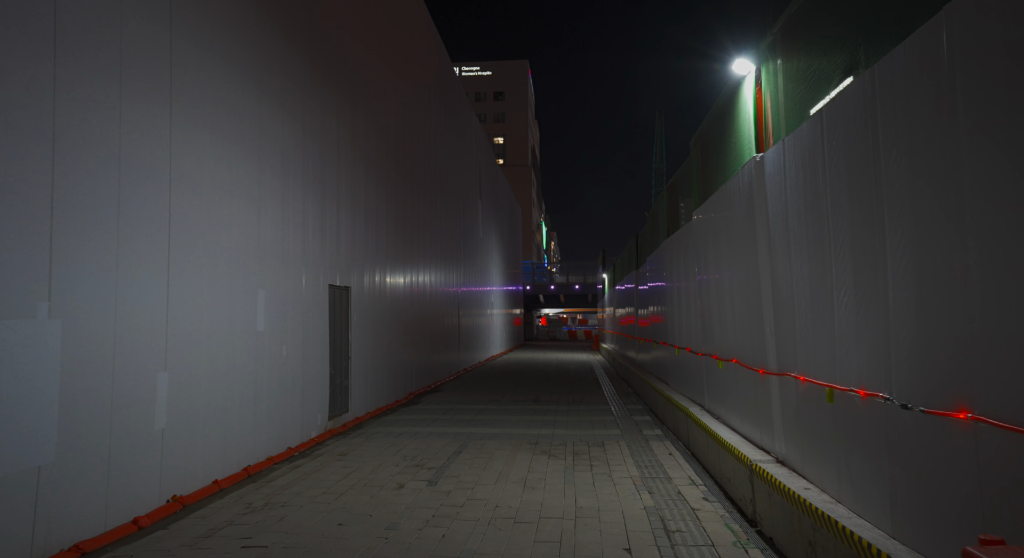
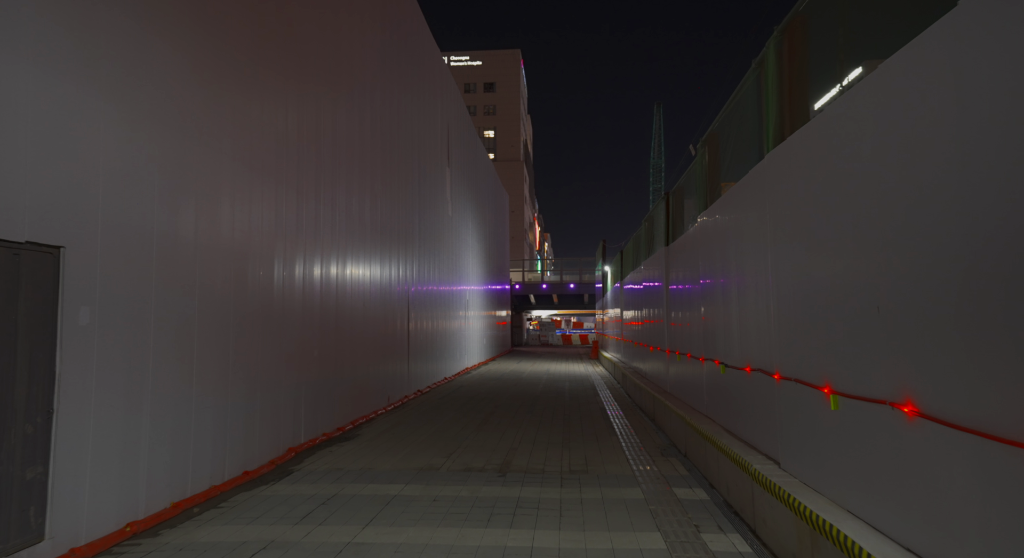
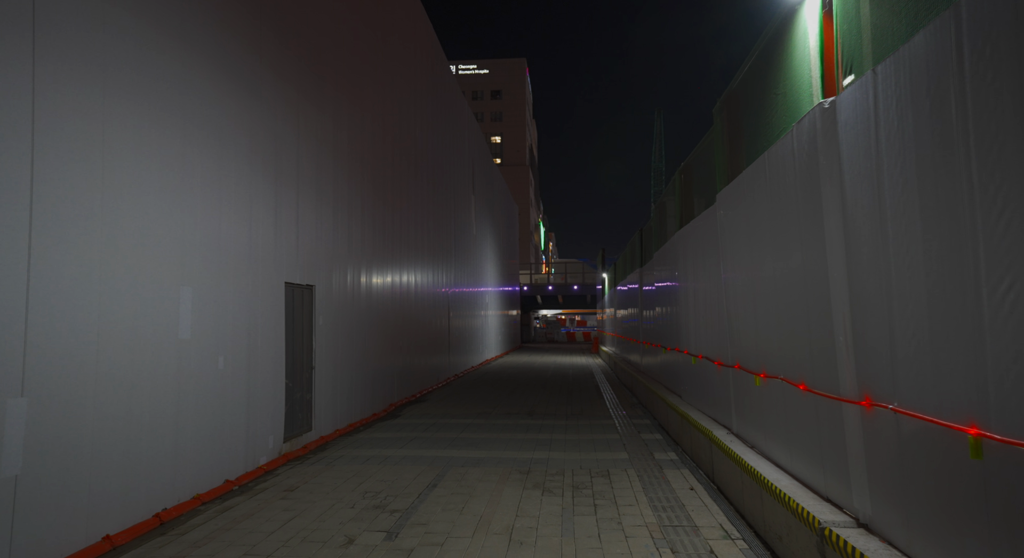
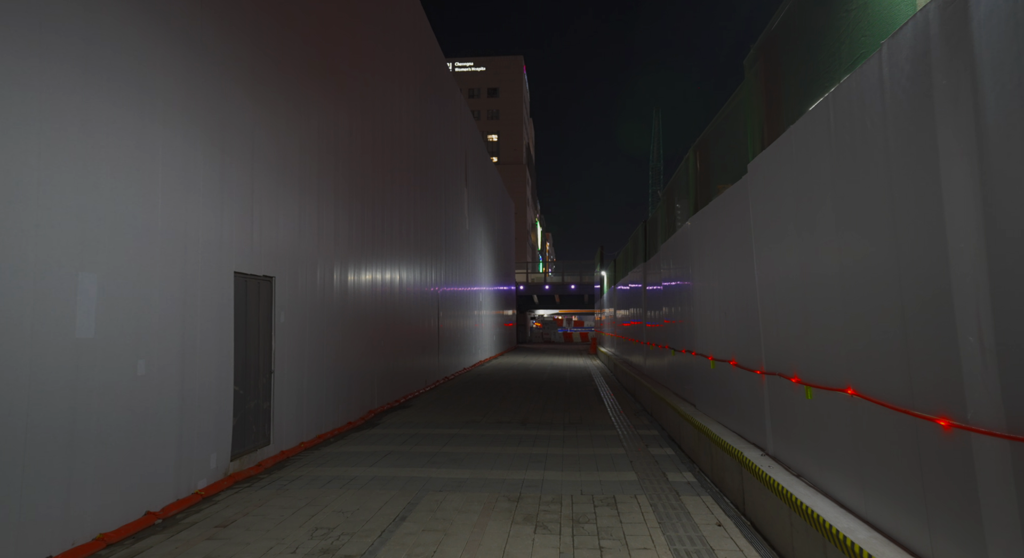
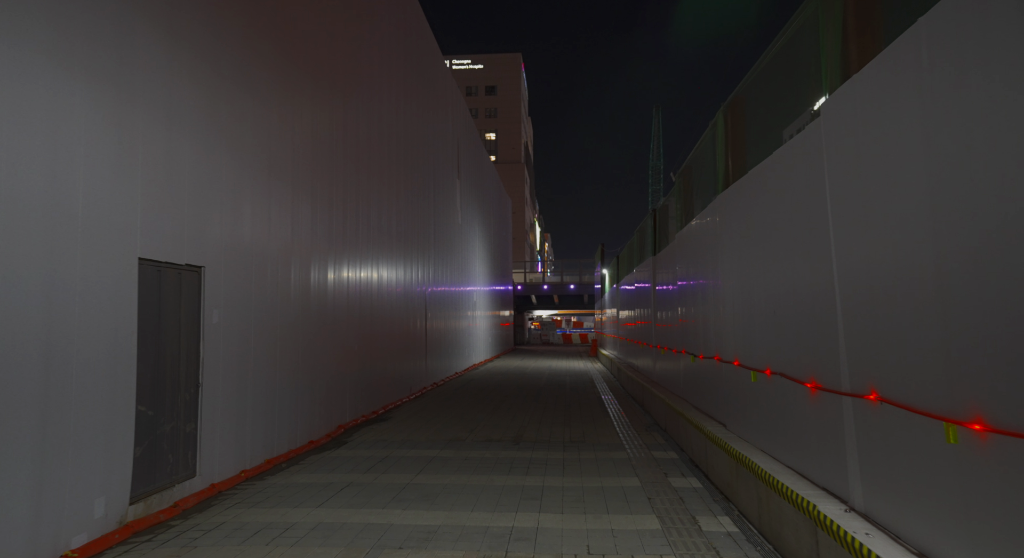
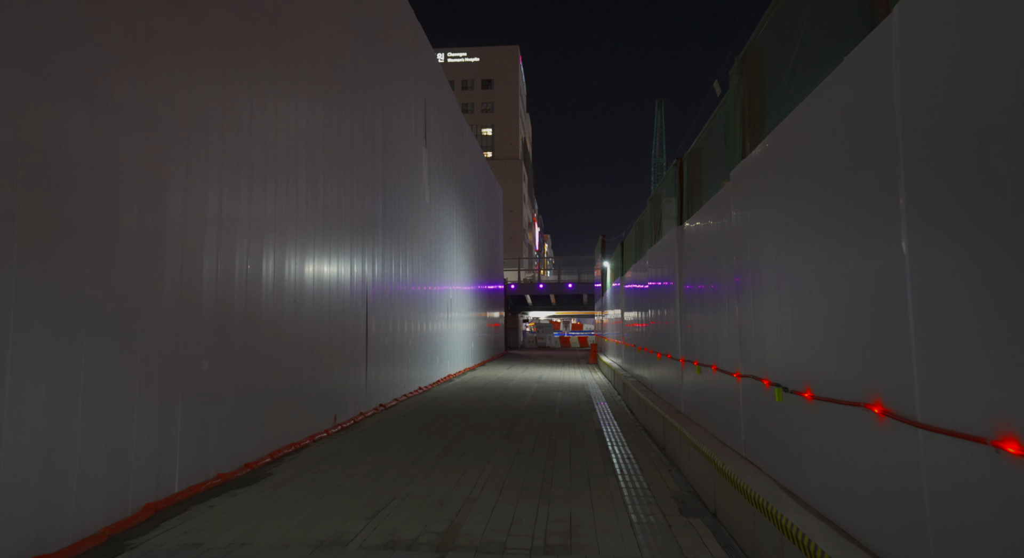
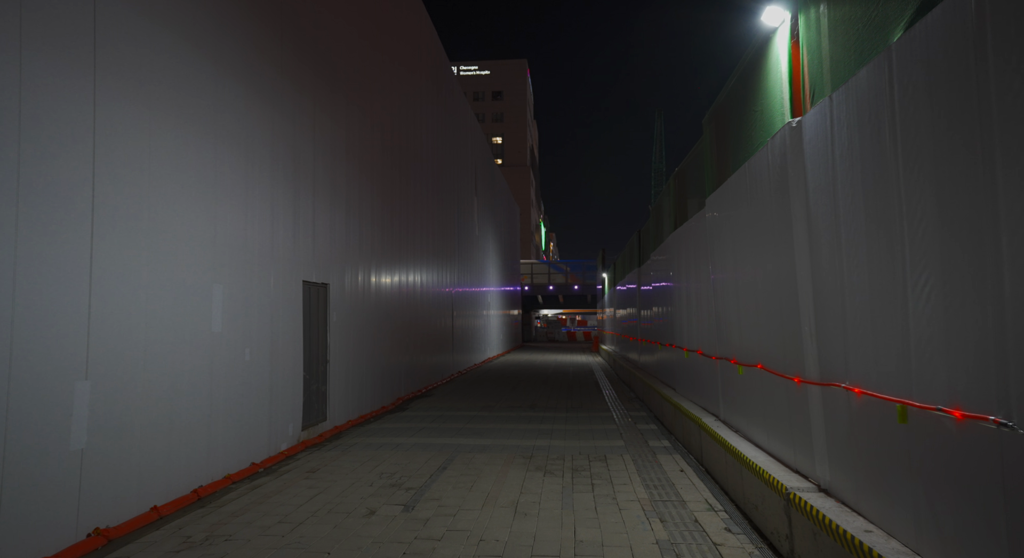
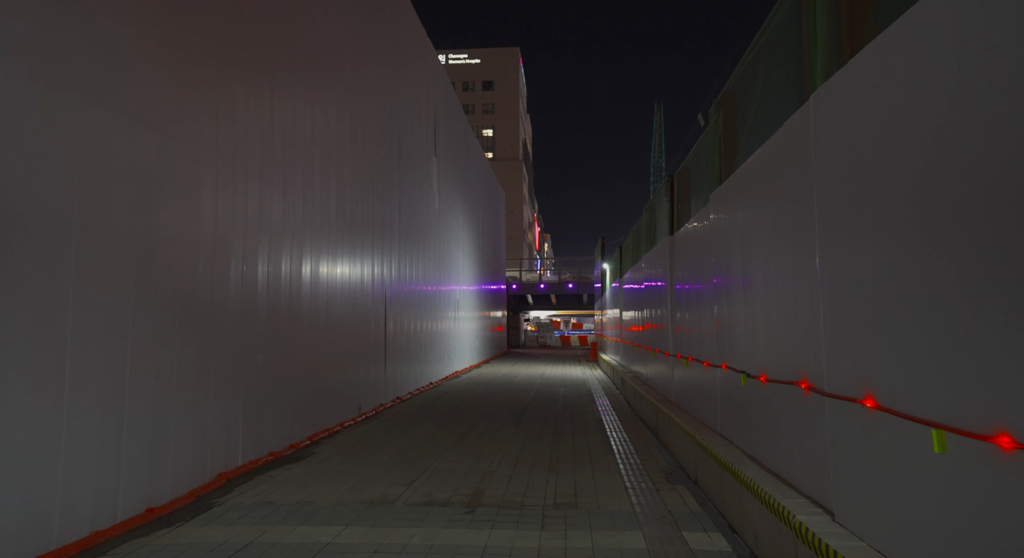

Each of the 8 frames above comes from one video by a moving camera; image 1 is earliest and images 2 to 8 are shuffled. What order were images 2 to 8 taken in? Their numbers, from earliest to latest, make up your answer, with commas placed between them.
7, 3, 4, 5, 2, 8, 6
